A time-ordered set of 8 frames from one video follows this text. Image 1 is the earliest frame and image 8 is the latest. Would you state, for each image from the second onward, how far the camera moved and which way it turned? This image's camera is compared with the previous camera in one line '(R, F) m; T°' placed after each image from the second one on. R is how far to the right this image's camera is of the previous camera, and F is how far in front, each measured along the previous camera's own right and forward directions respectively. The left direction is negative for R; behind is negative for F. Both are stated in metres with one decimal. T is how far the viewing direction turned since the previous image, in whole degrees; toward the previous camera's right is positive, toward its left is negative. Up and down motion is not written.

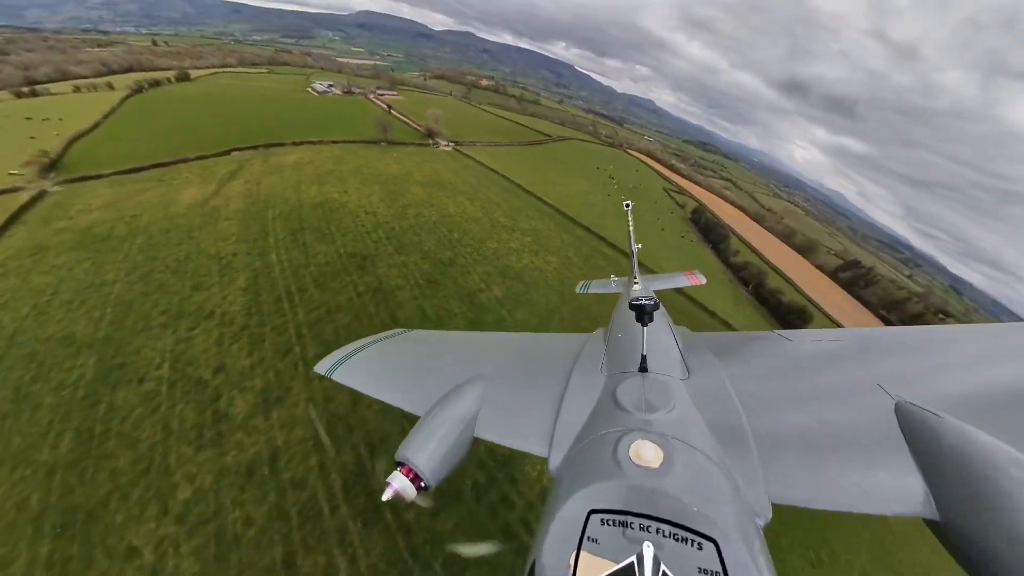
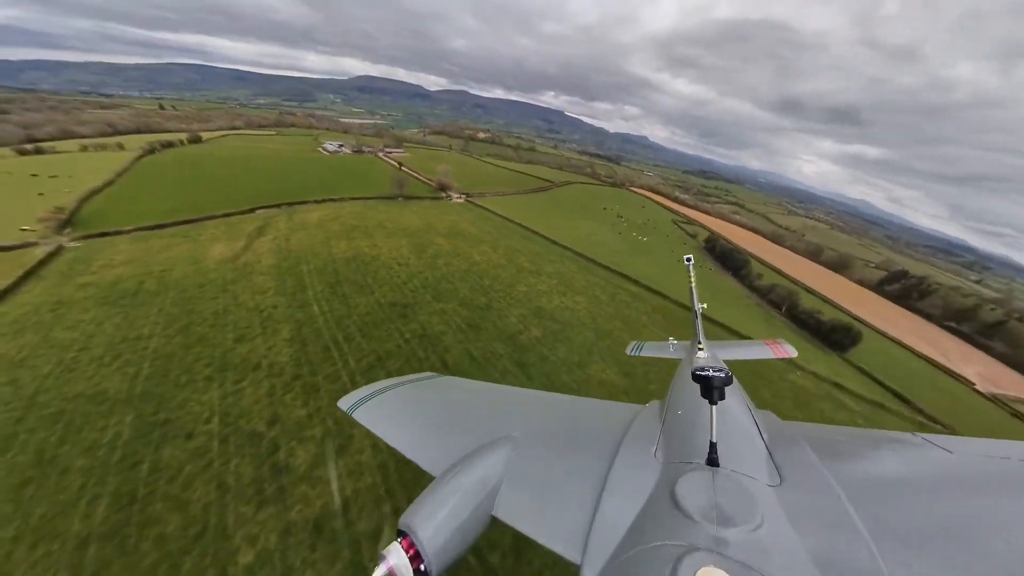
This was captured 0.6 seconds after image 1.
(-3.0, -0.2) m; +4°
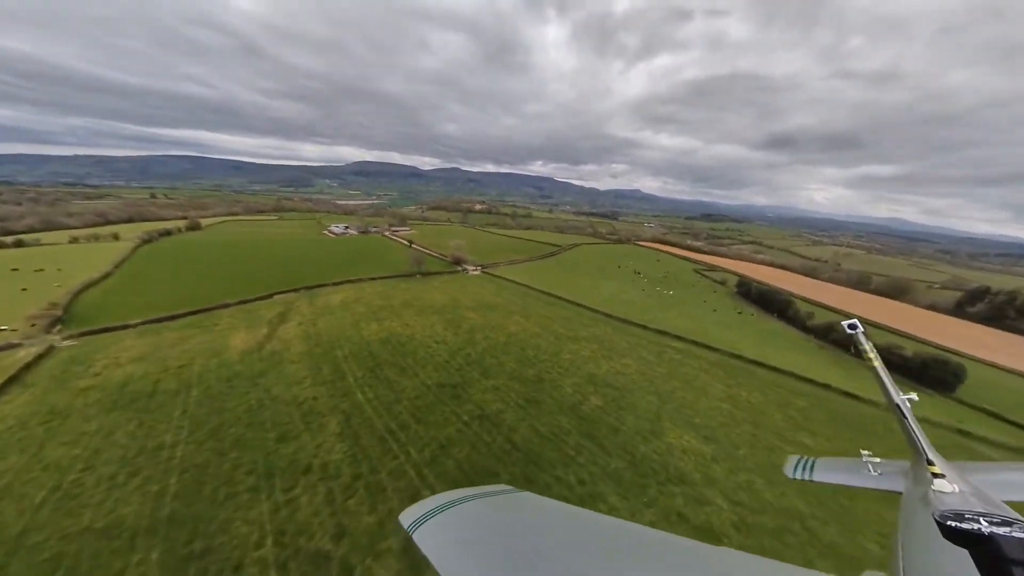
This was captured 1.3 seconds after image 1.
(-3.5, +1.3) m; +4°
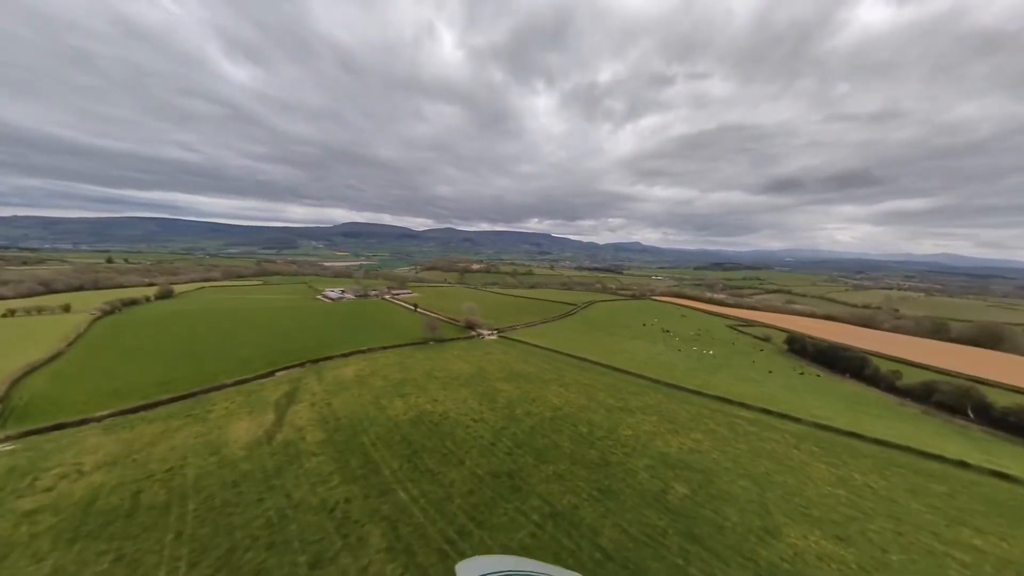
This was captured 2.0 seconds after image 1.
(-3.5, +2.5) m; +4°
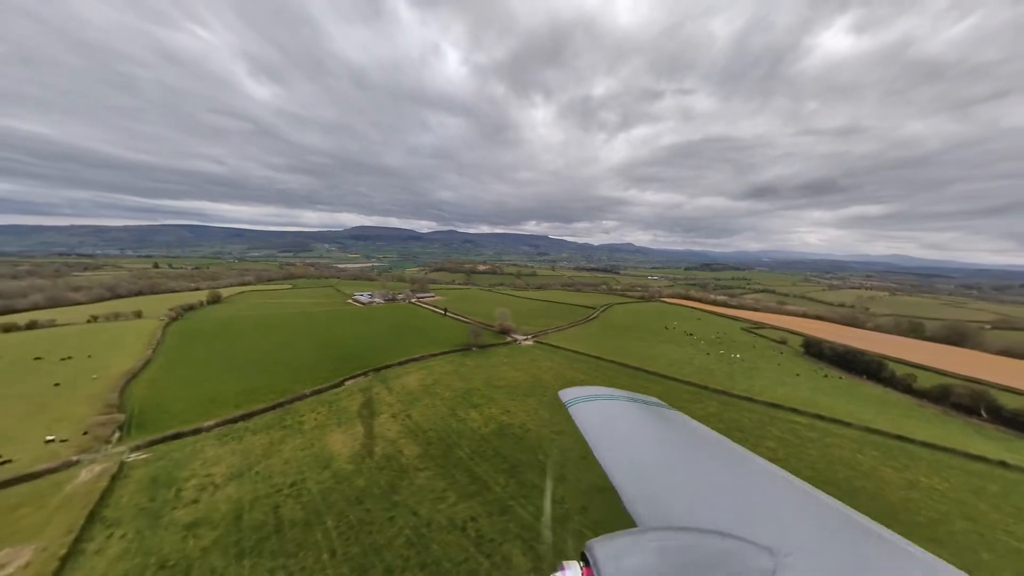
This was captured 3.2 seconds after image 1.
(-5.8, -0.6) m; +6°
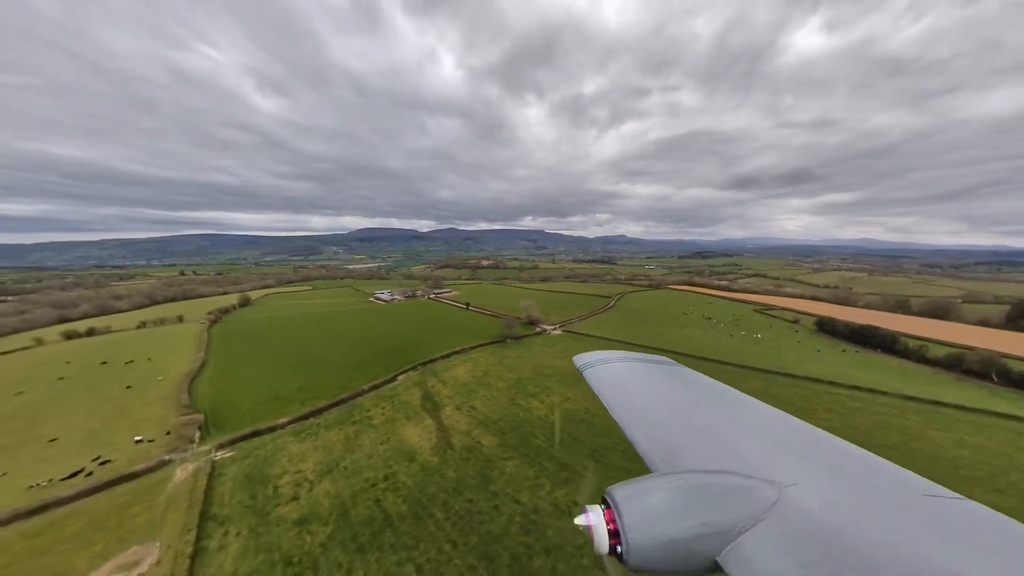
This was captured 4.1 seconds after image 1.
(-4.3, 0.0) m; +5°
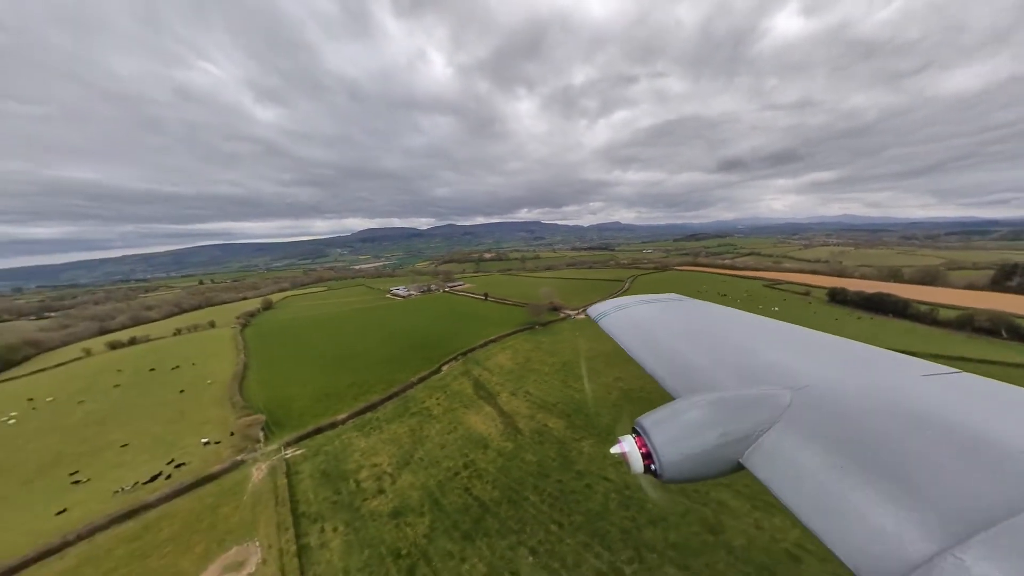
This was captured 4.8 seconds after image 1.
(-3.4, +0.4) m; +3°
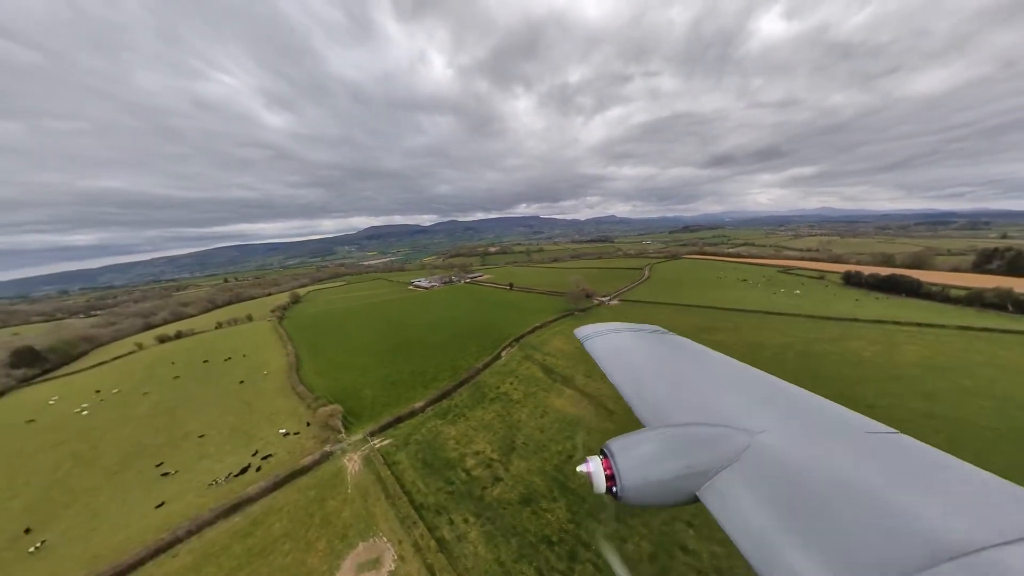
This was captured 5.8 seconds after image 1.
(-4.5, +1.1) m; +5°
